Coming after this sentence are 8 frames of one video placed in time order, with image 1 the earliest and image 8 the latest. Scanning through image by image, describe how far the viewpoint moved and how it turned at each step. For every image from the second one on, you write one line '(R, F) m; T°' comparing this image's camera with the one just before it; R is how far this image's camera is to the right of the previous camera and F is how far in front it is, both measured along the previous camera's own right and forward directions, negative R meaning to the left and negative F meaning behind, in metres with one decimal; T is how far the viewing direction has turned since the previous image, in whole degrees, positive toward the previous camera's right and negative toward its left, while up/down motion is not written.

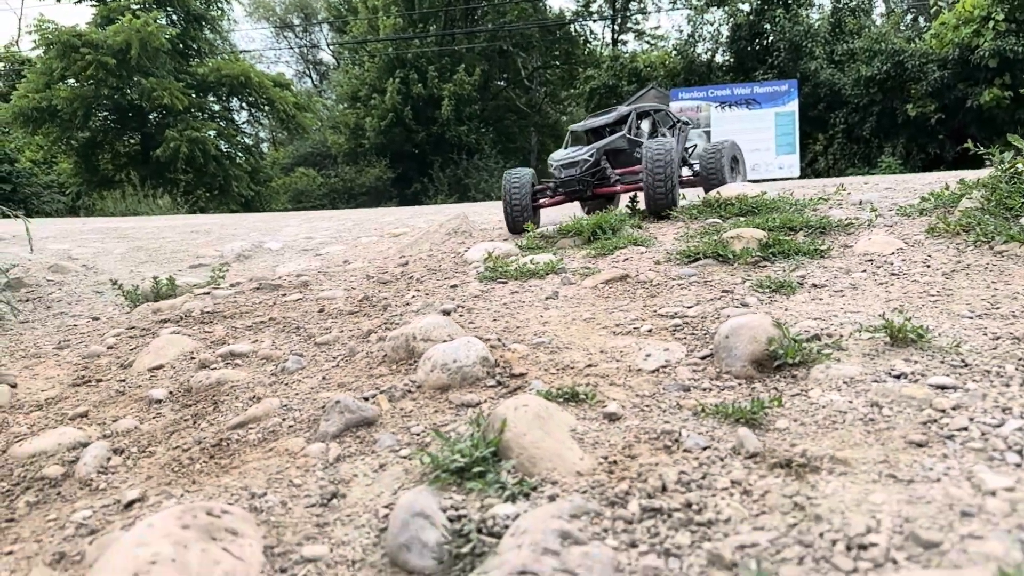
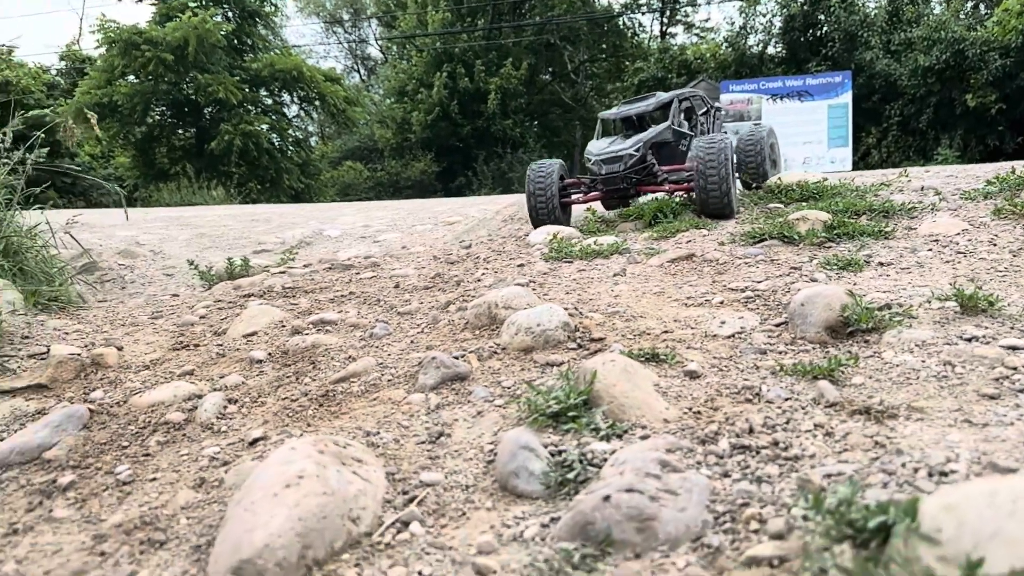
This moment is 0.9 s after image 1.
(-0.1, -0.2) m; -3°
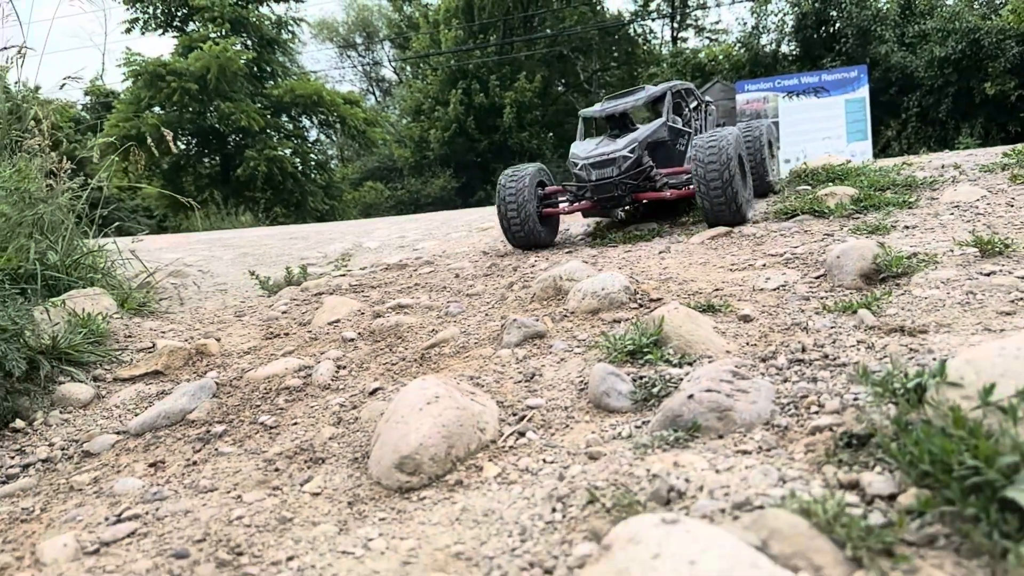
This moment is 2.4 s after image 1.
(-0.2, -0.4) m; -2°
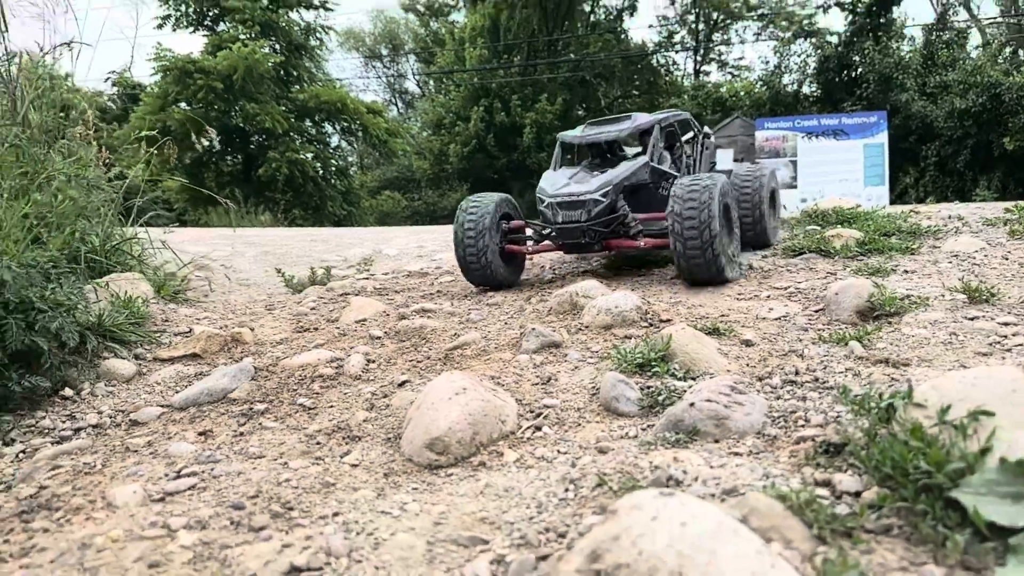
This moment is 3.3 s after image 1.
(-0.1, -0.2) m; -1°
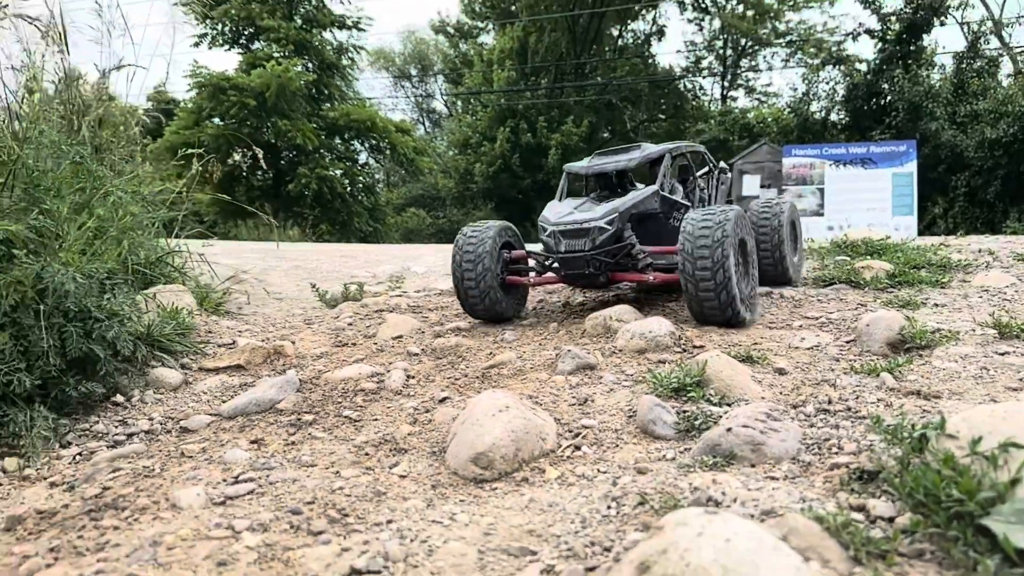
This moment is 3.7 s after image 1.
(-0.1, -0.1) m; -2°
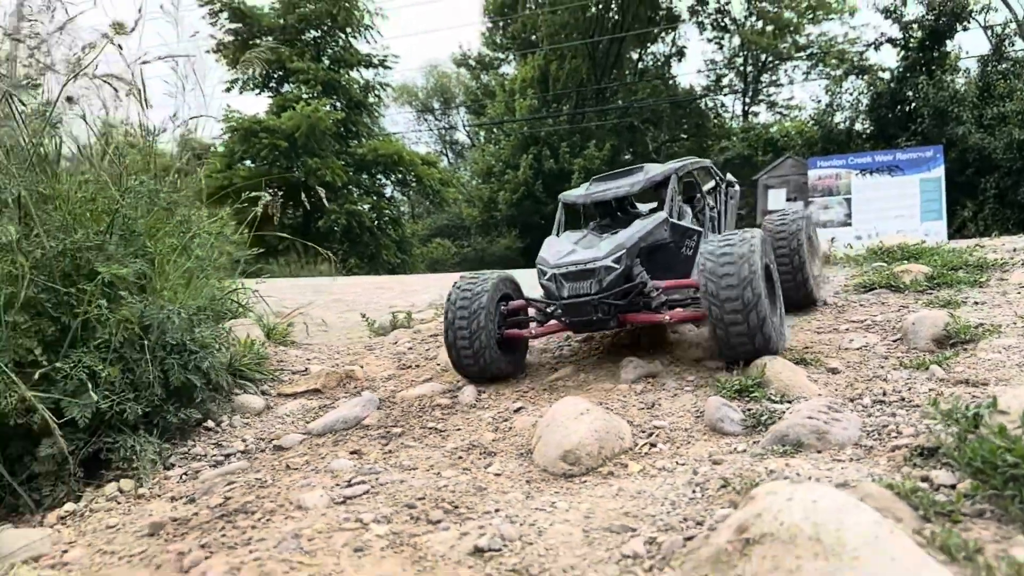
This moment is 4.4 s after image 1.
(-0.2, -0.3) m; -2°
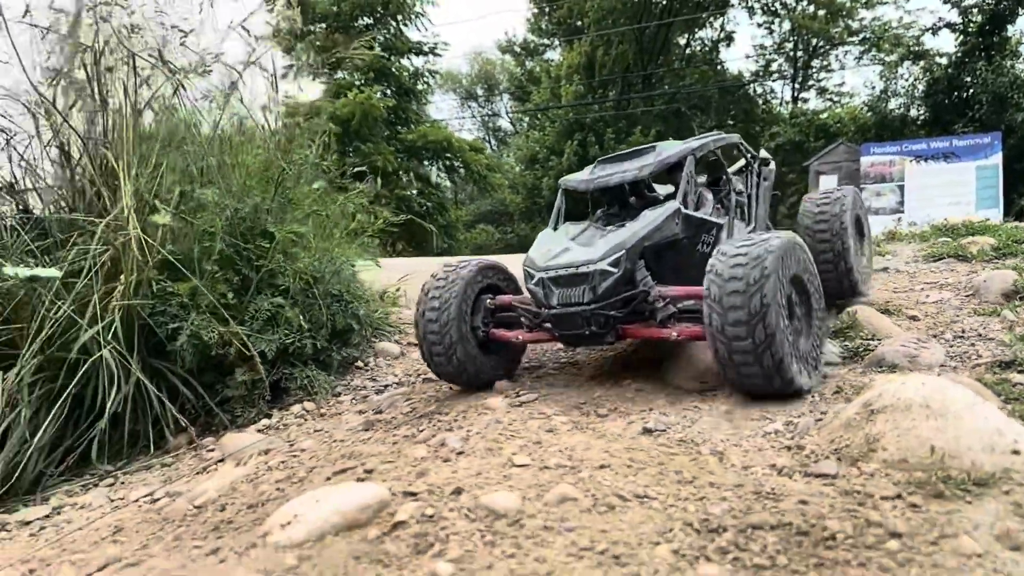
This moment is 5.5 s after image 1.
(-0.4, -0.6) m; -3°
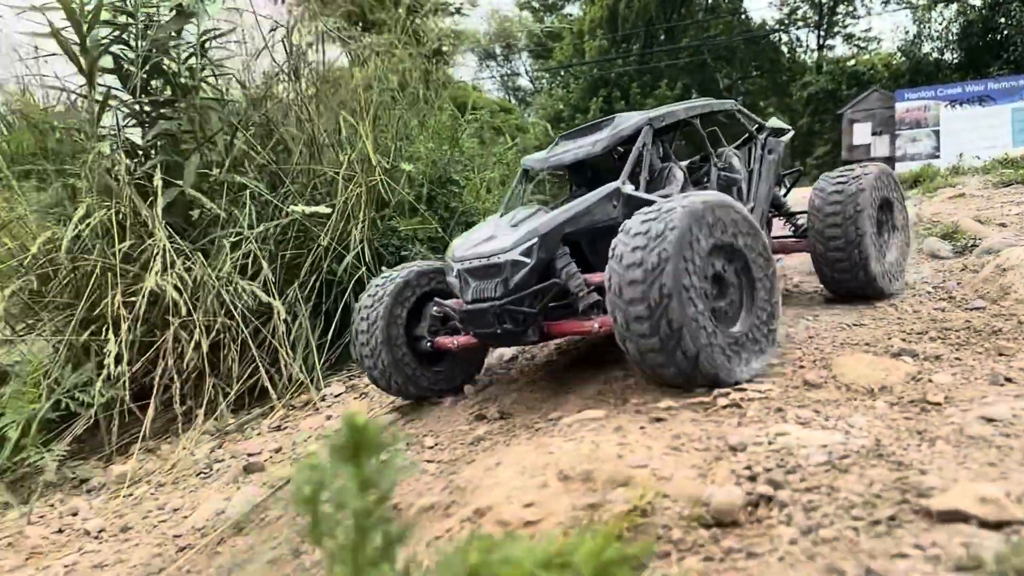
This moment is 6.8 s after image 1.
(-0.9, -1.0) m; -2°
